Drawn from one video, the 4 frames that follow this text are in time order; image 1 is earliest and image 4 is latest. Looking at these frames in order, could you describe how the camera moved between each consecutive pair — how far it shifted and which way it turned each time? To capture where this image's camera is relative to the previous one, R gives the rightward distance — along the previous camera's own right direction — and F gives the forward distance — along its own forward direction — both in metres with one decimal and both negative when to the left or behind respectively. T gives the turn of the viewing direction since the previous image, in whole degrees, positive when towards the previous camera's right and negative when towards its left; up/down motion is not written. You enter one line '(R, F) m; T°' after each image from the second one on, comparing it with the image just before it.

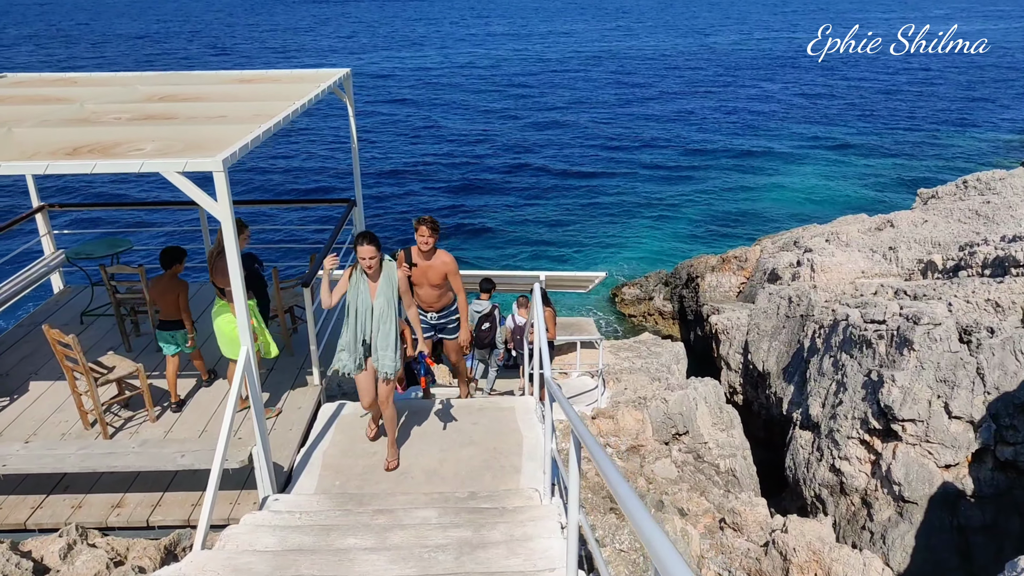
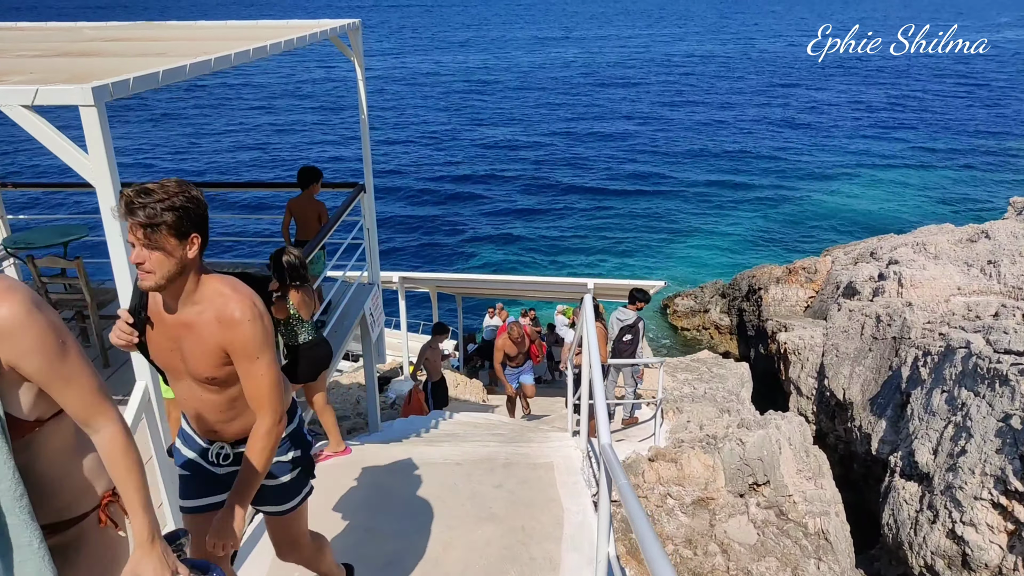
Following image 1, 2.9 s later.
(0.0, +1.4) m; -3°
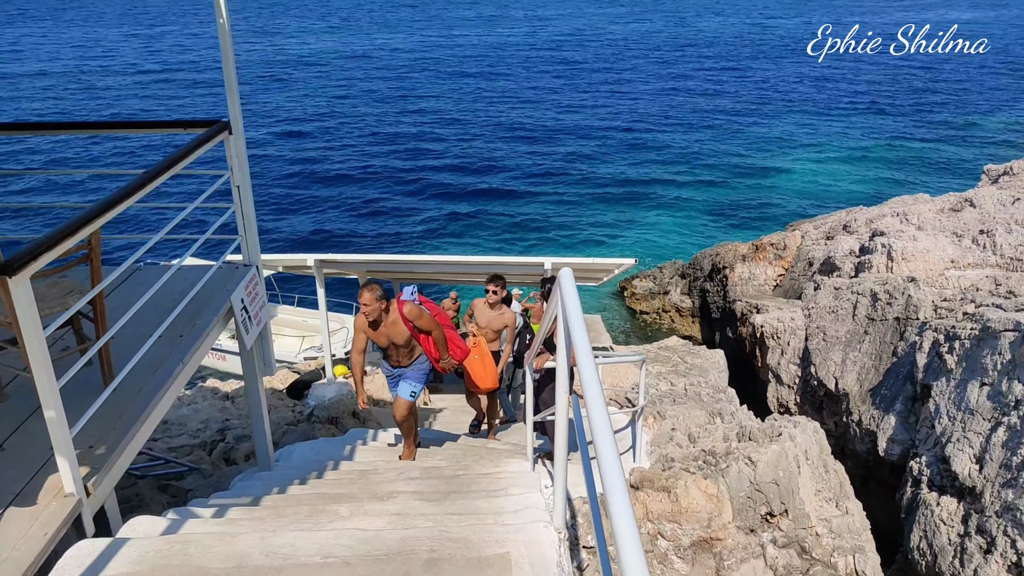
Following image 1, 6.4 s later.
(+0.1, +1.6) m; +4°
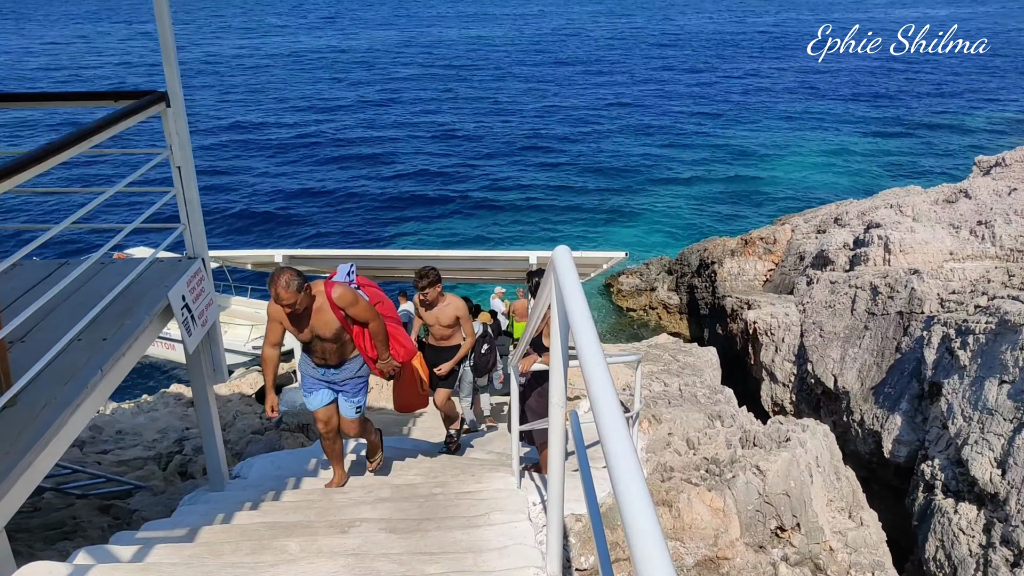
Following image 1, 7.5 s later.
(0.0, +0.5) m; +1°
